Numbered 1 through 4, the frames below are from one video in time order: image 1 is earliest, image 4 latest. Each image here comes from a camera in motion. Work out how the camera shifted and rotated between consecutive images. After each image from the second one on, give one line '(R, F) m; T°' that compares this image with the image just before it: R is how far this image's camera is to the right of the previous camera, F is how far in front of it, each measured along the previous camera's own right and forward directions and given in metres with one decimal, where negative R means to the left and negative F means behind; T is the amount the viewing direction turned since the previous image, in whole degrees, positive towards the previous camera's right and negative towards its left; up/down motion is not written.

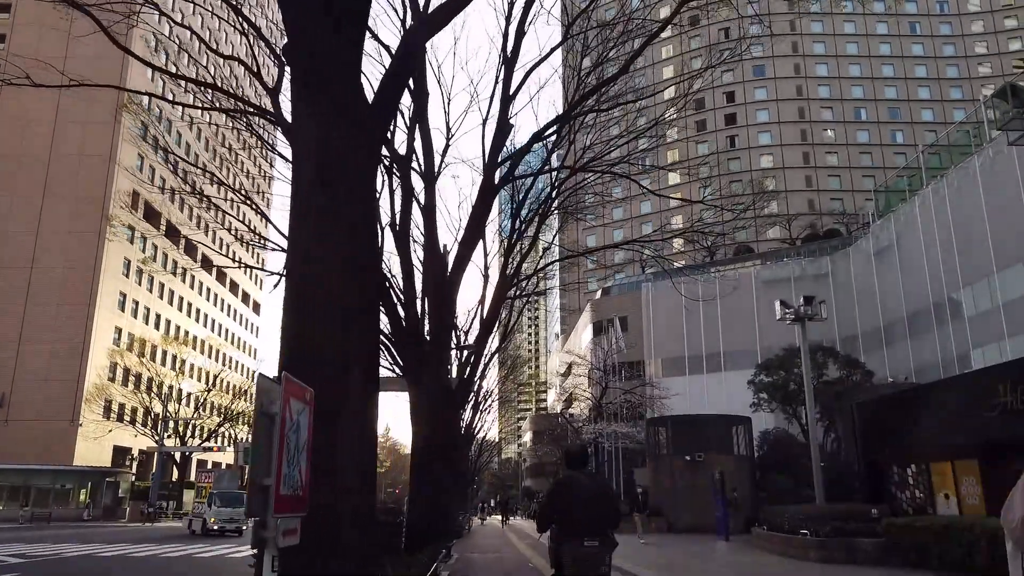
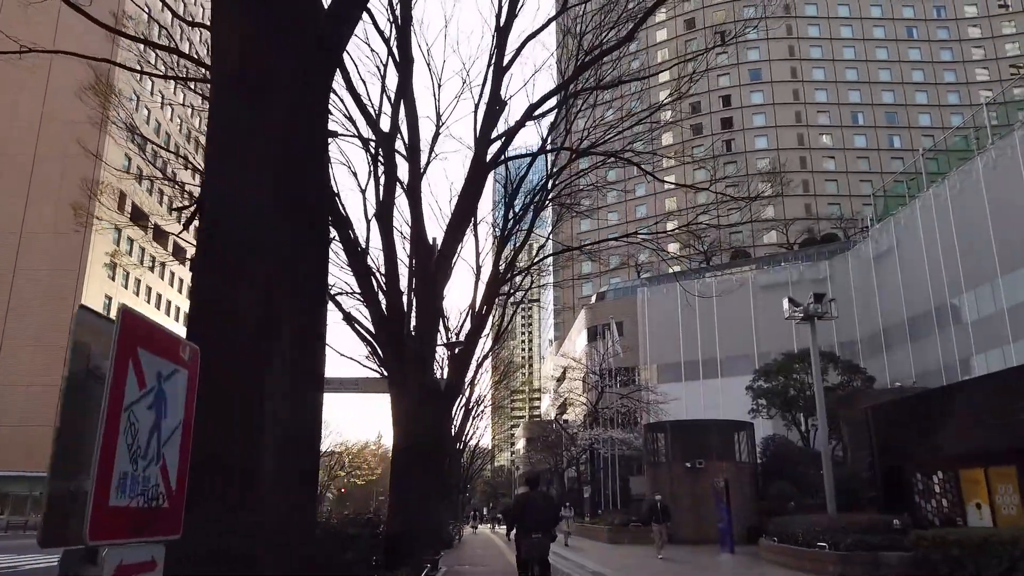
(0.0, +0.8) m; 0°
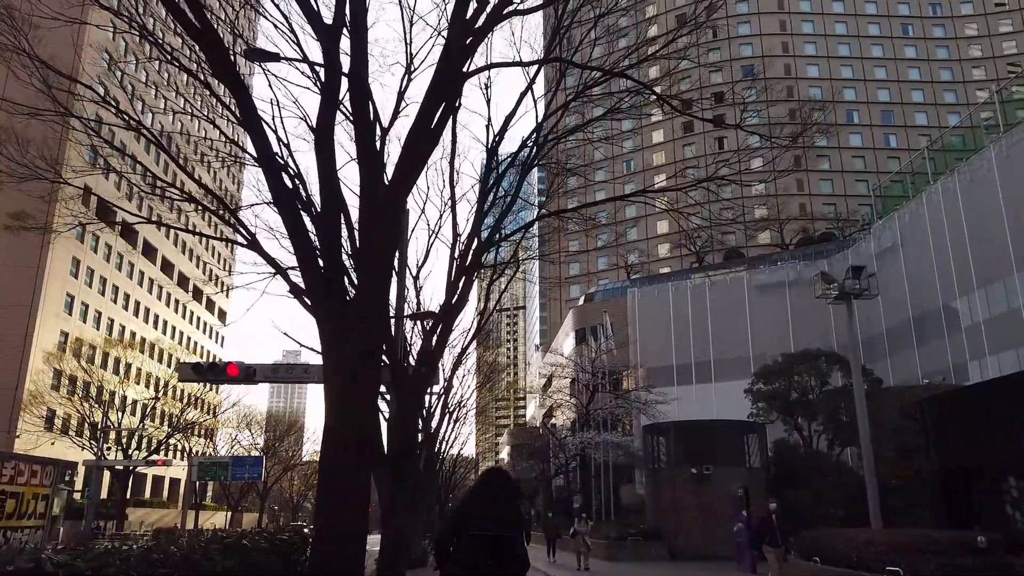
(0.0, +2.0) m; +1°
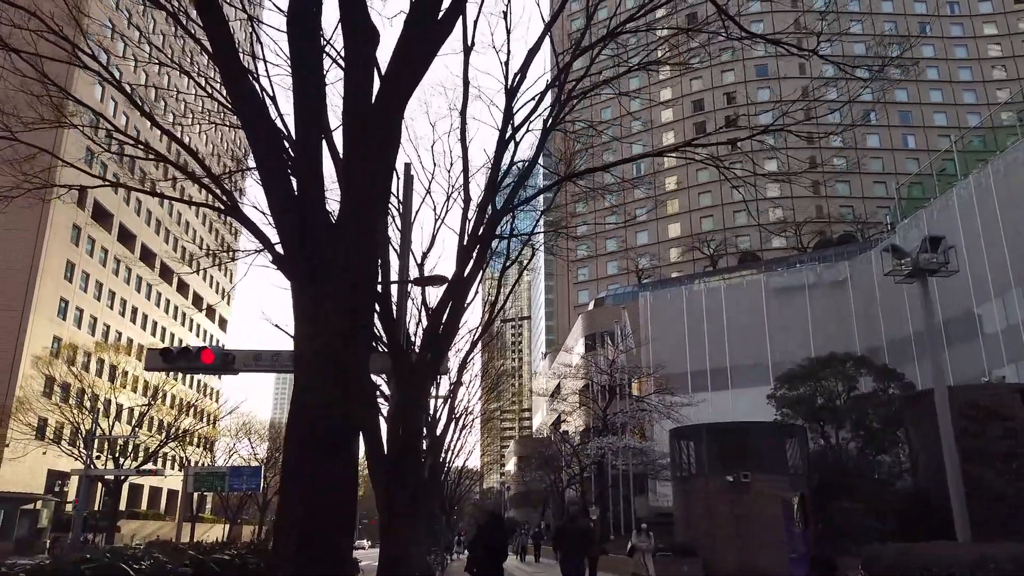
(-0.2, +1.5) m; 0°
